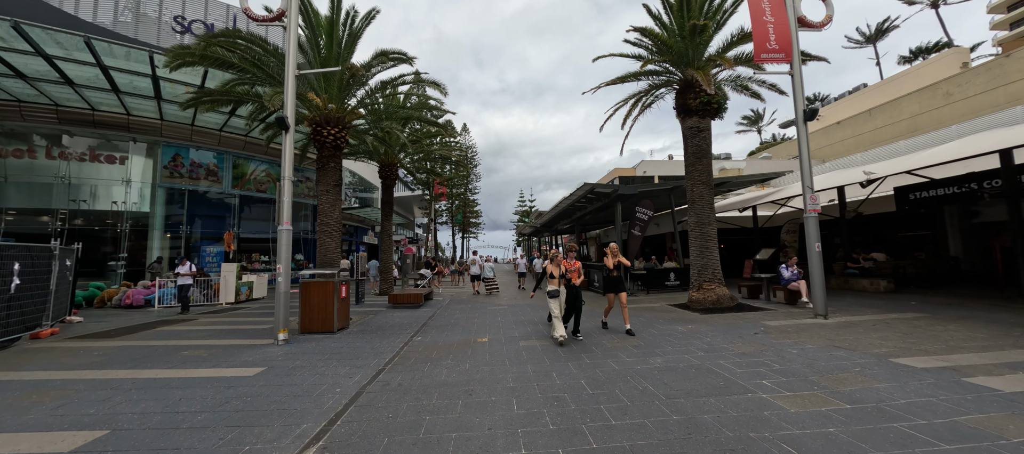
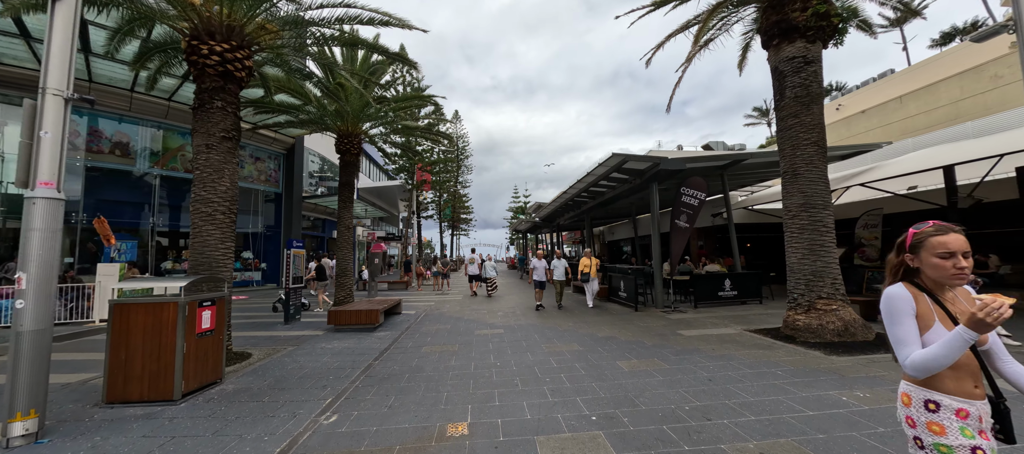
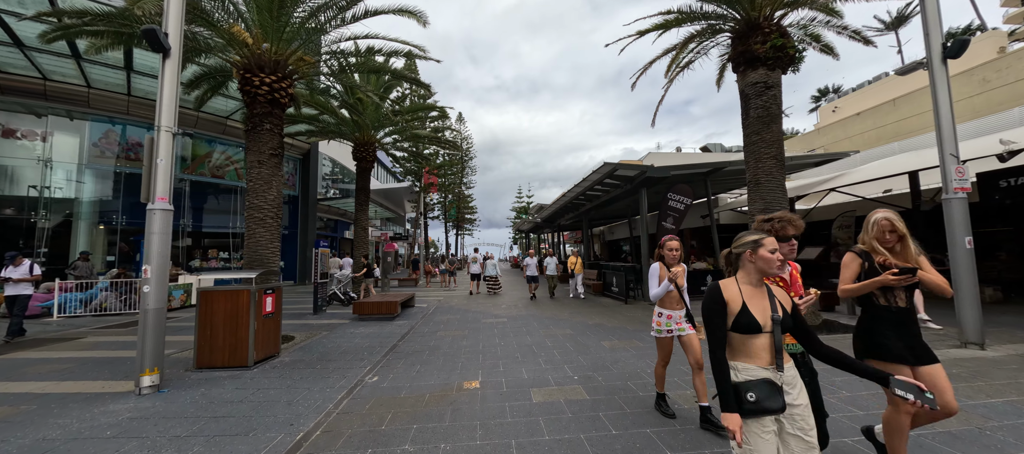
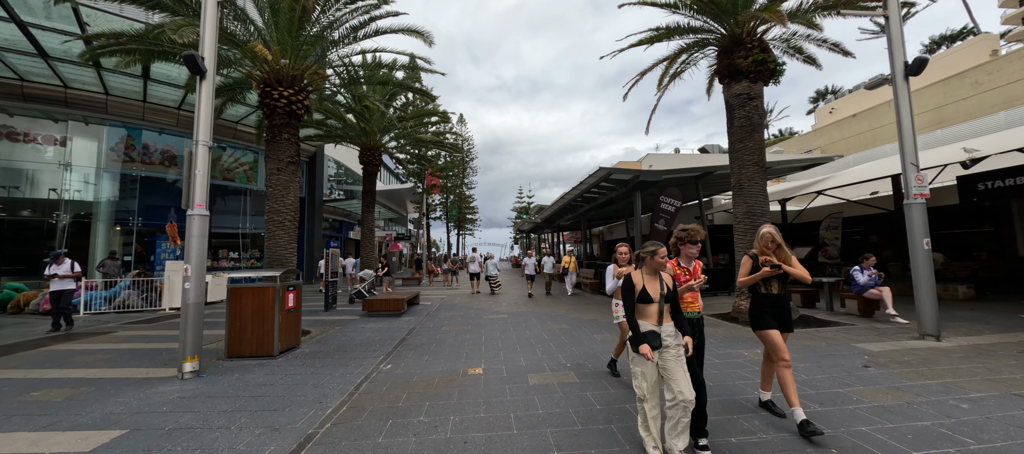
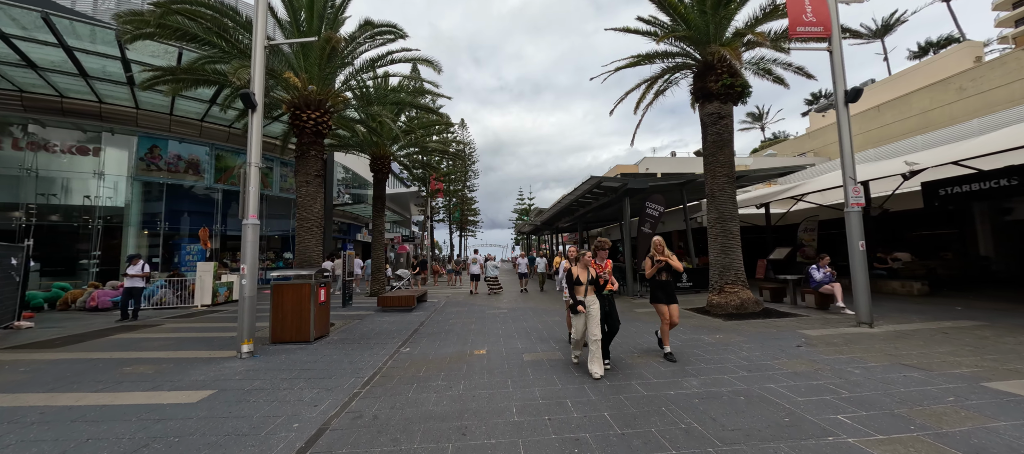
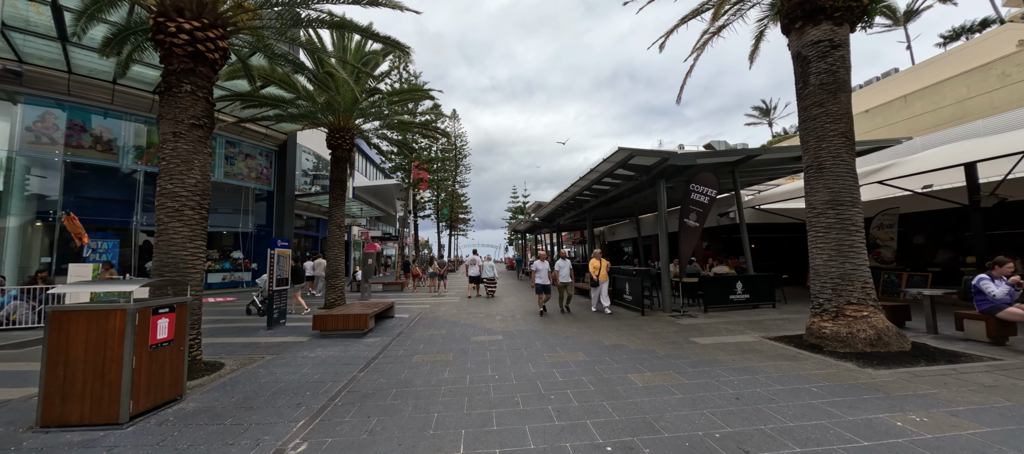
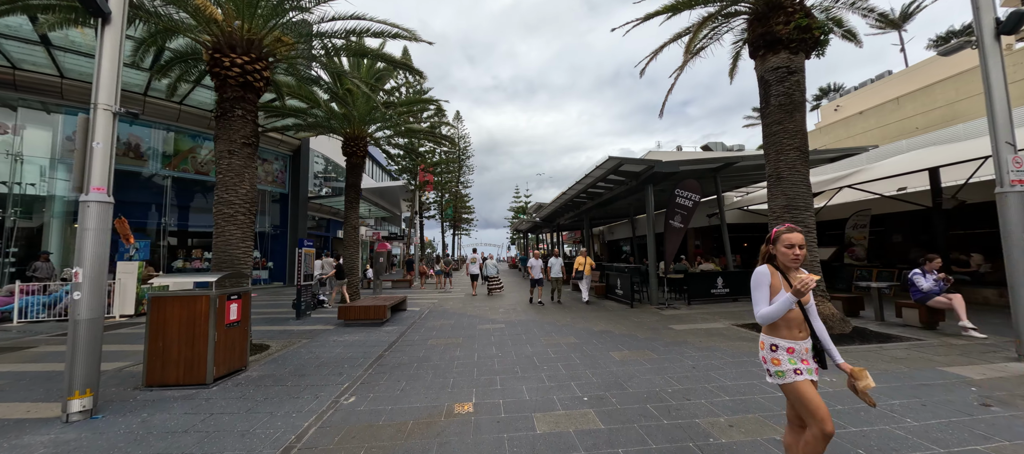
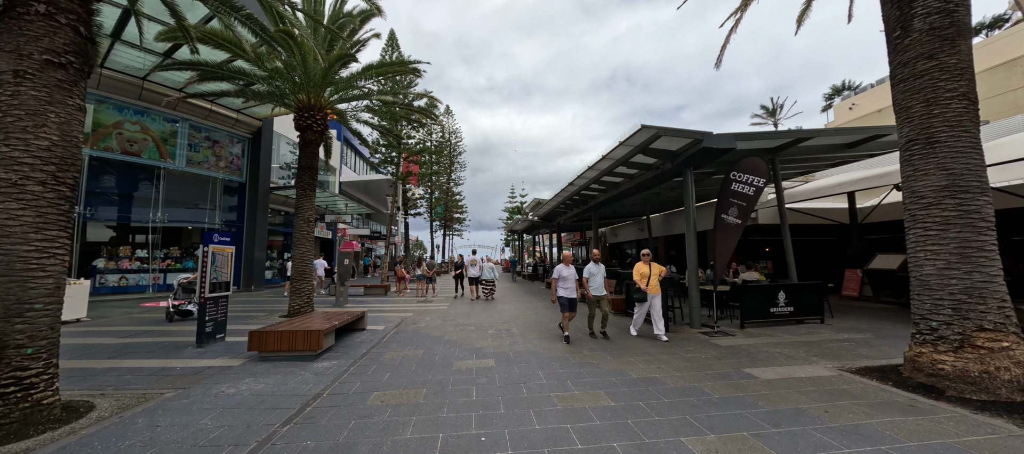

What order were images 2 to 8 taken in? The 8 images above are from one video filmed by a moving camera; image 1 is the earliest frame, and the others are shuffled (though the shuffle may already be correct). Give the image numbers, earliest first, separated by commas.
5, 4, 3, 7, 2, 6, 8
